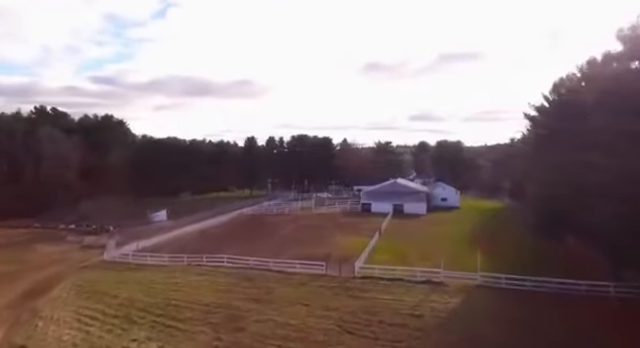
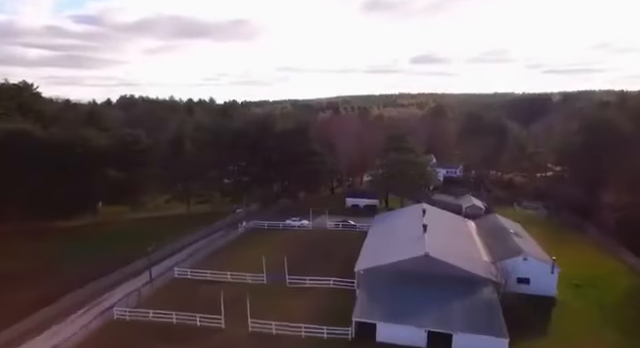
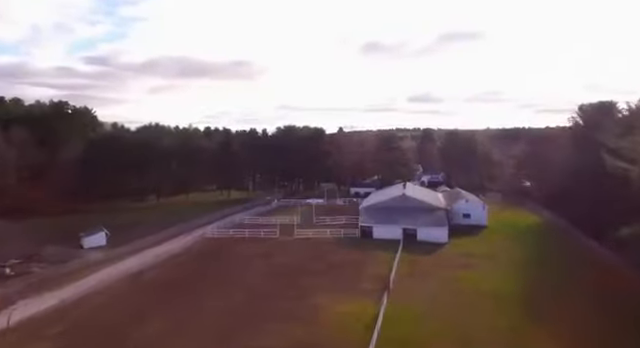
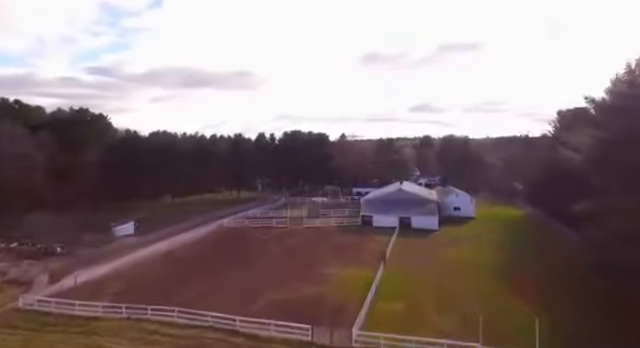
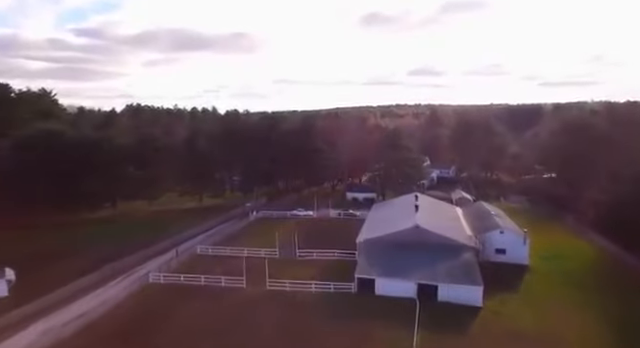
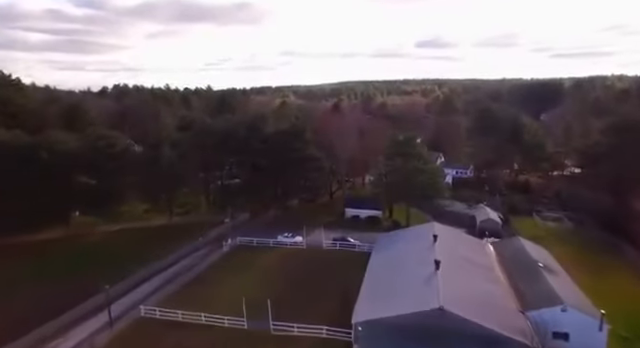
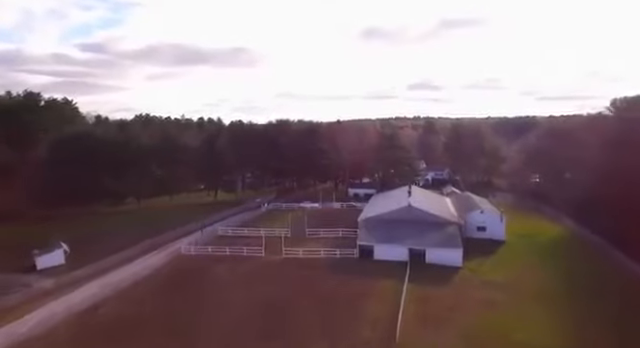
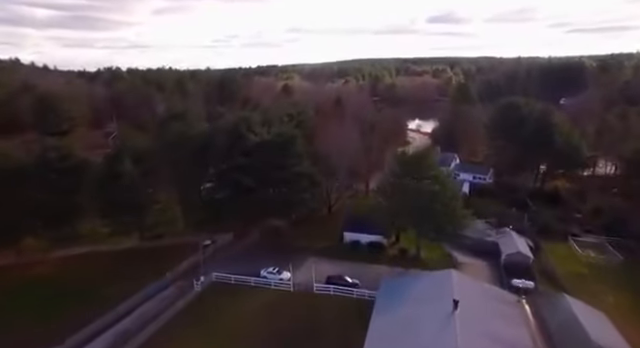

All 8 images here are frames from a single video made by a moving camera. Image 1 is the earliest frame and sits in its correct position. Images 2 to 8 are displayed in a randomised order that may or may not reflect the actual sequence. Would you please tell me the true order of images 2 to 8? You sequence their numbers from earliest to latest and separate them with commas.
4, 3, 7, 5, 2, 6, 8
